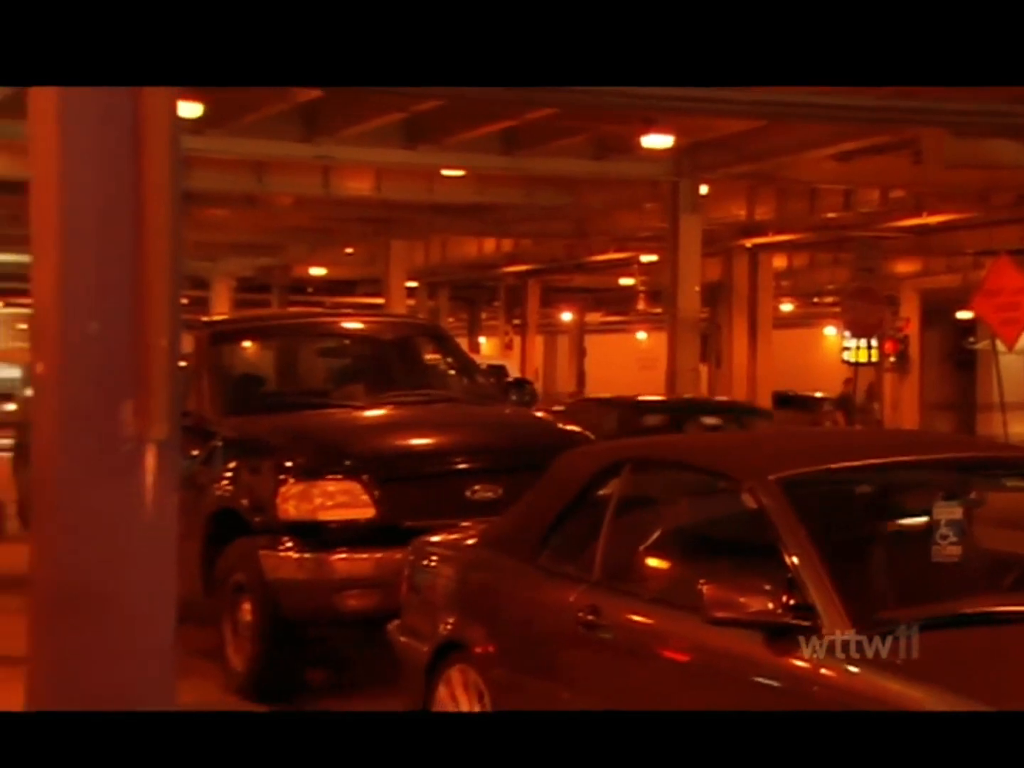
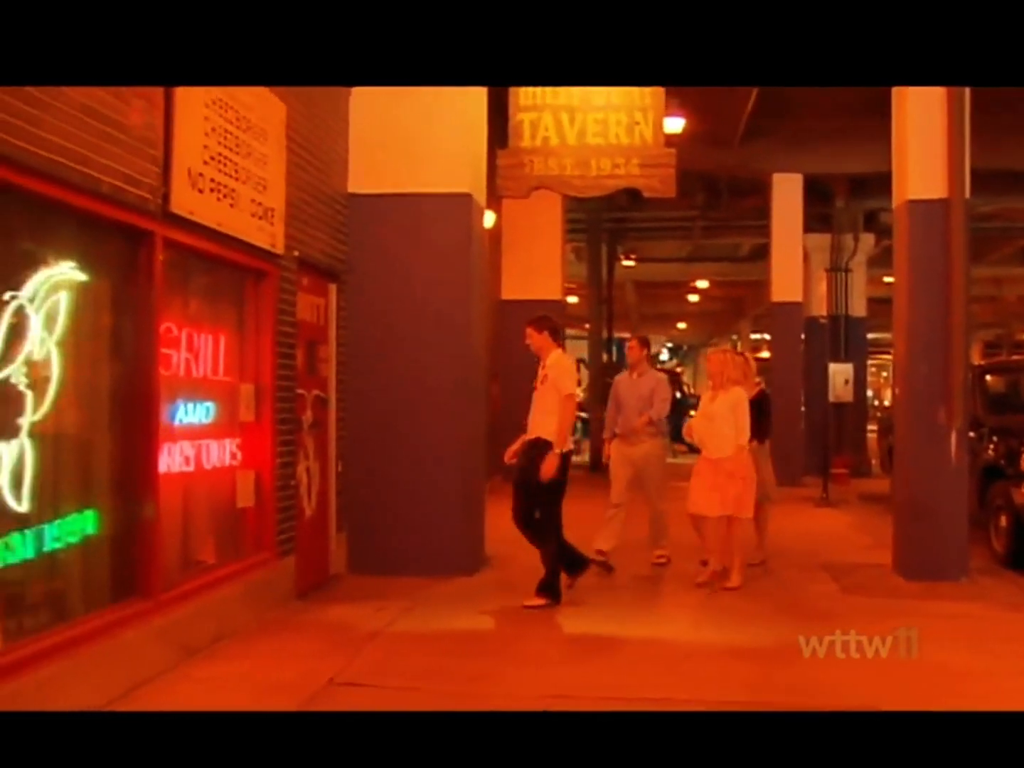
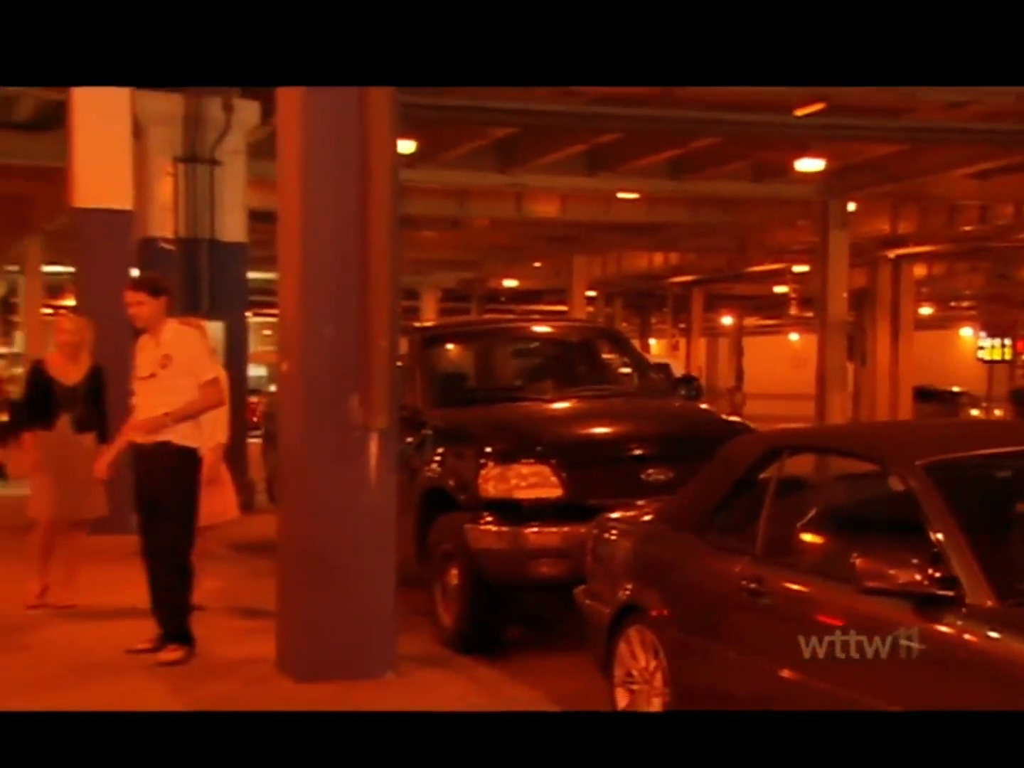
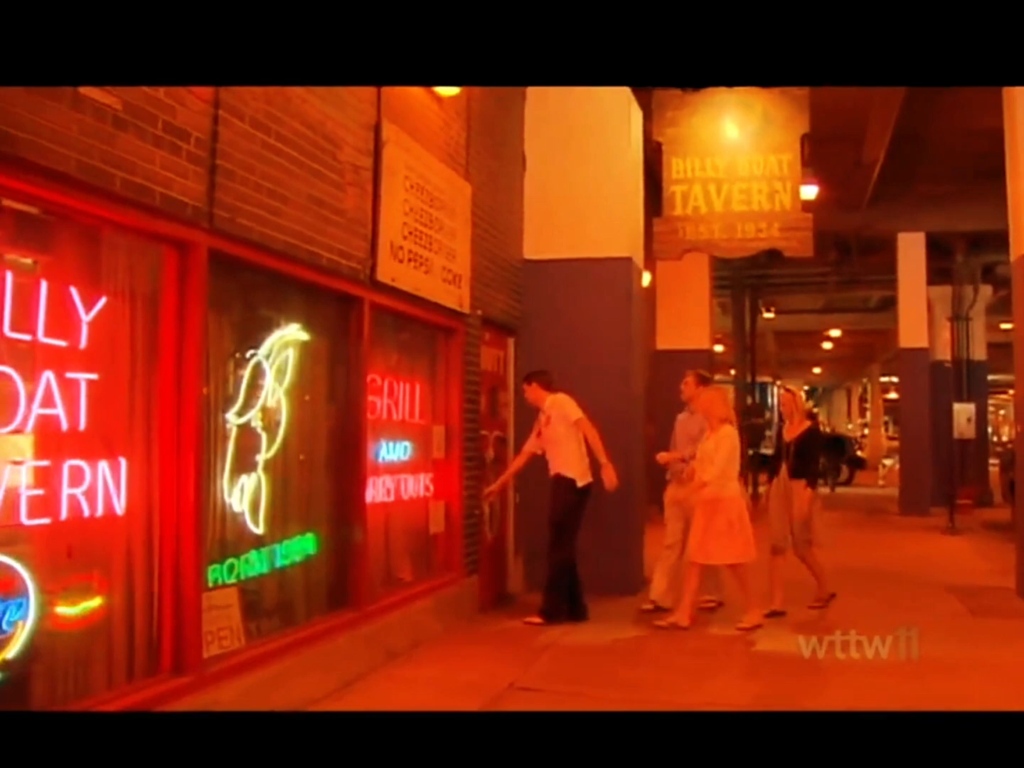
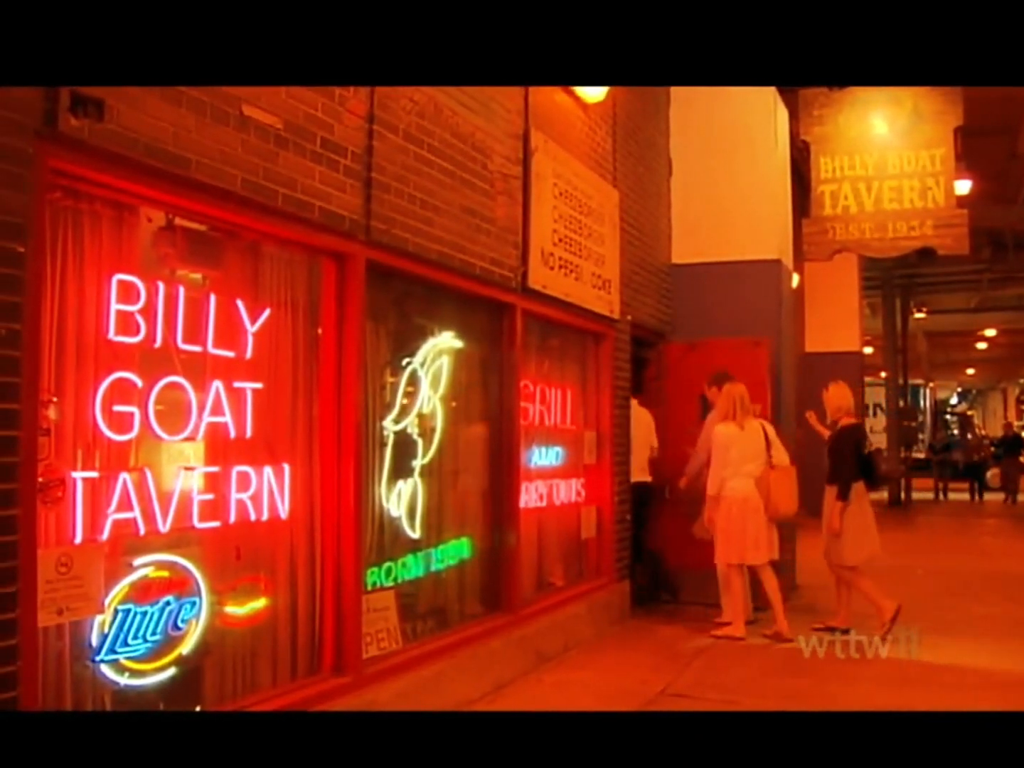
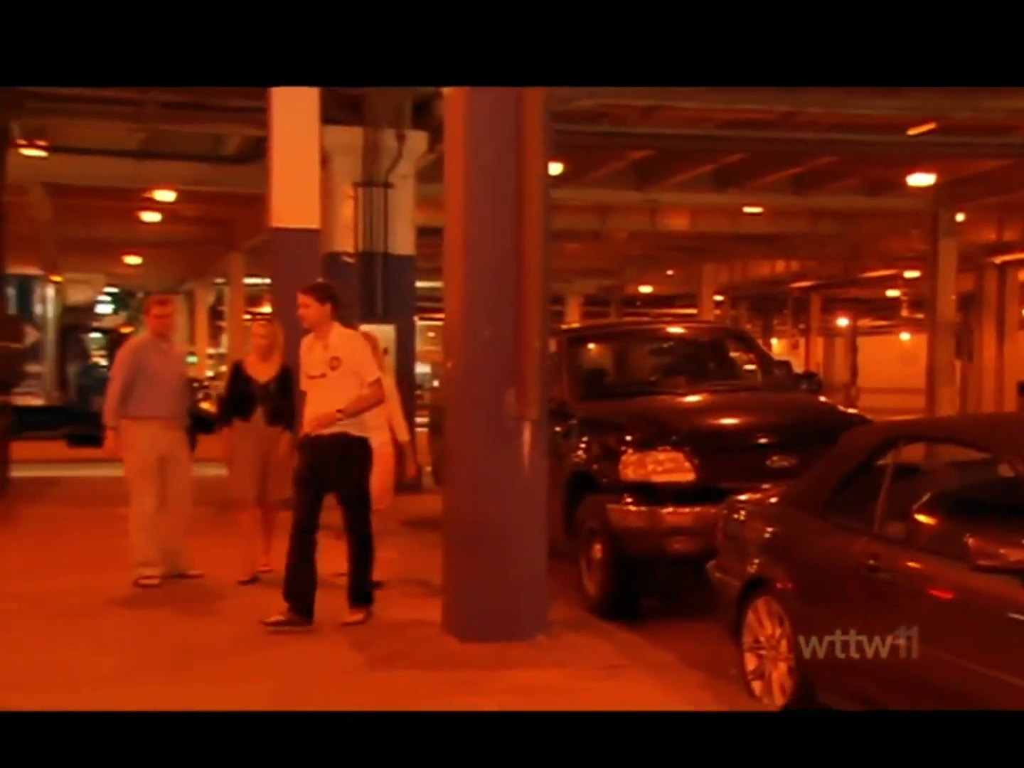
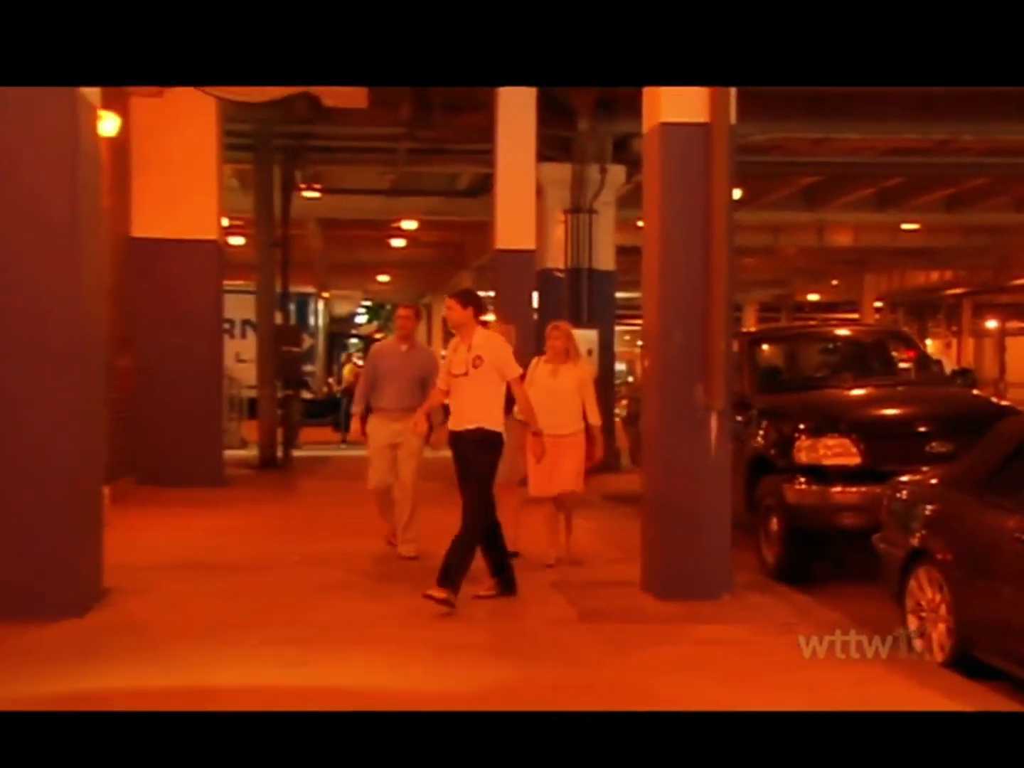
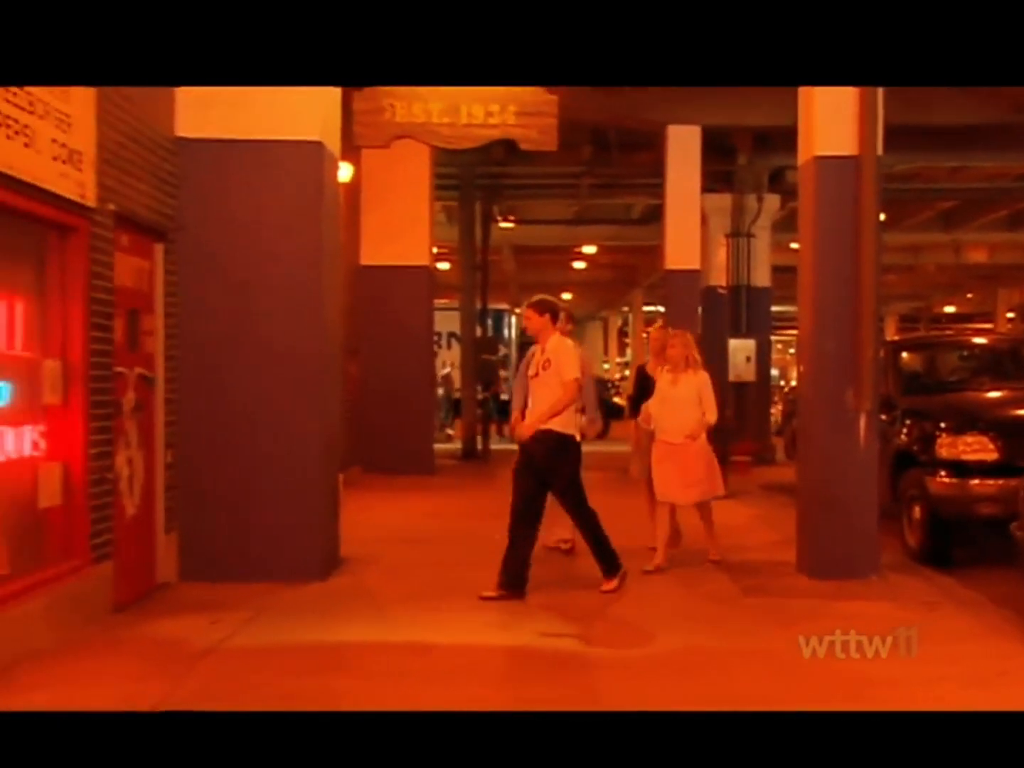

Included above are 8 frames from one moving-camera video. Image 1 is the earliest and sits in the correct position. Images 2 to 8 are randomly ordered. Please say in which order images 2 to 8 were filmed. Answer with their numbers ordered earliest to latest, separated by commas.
3, 6, 7, 8, 2, 4, 5
